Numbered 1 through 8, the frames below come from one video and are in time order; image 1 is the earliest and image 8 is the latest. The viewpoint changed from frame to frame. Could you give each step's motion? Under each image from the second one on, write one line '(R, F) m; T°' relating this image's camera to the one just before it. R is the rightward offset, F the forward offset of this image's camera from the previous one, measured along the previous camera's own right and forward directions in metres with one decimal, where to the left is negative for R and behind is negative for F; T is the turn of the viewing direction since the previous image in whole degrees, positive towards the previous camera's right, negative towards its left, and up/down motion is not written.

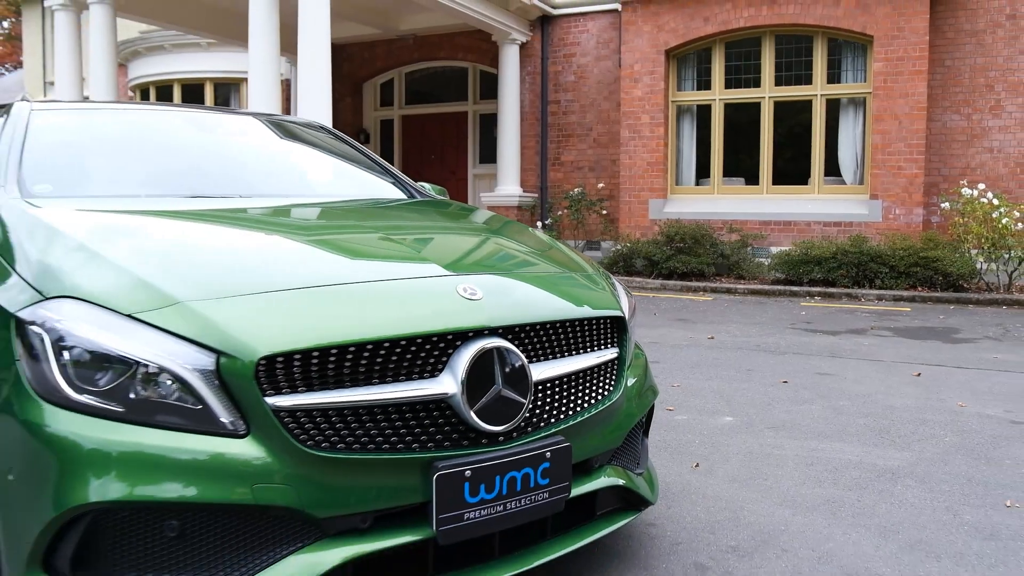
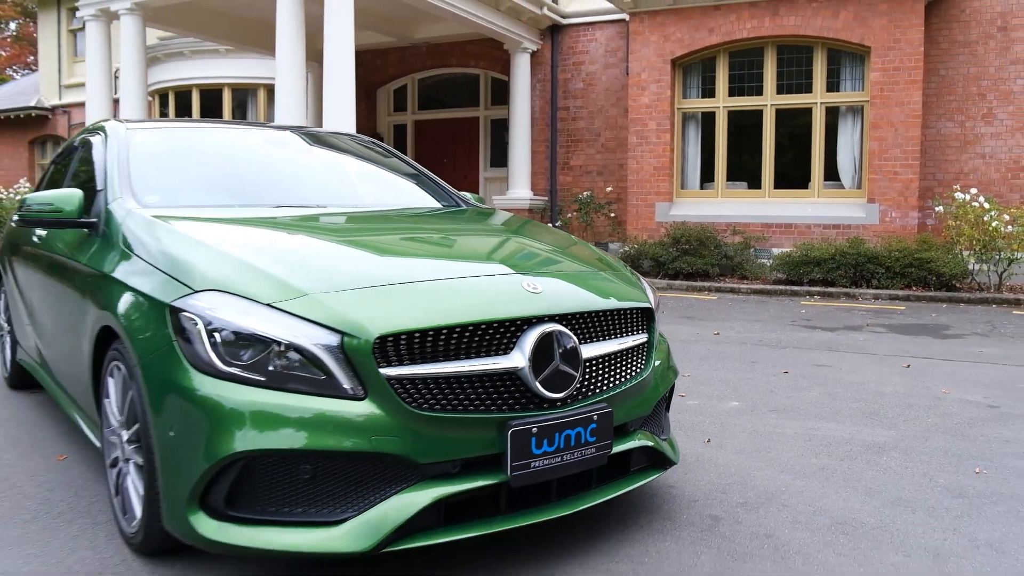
(-0.2, -0.5) m; 0°
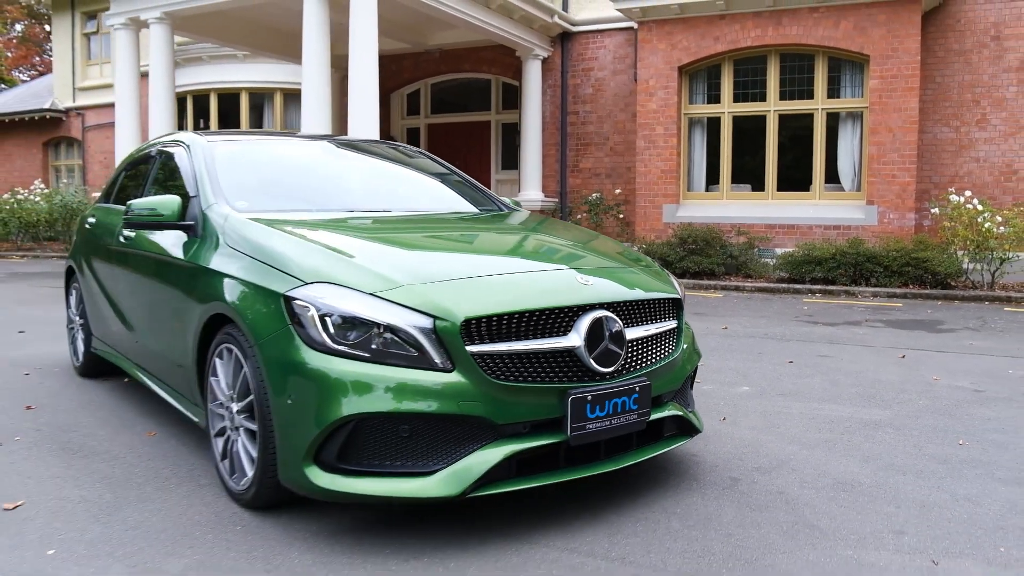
(-0.2, -0.5) m; 0°
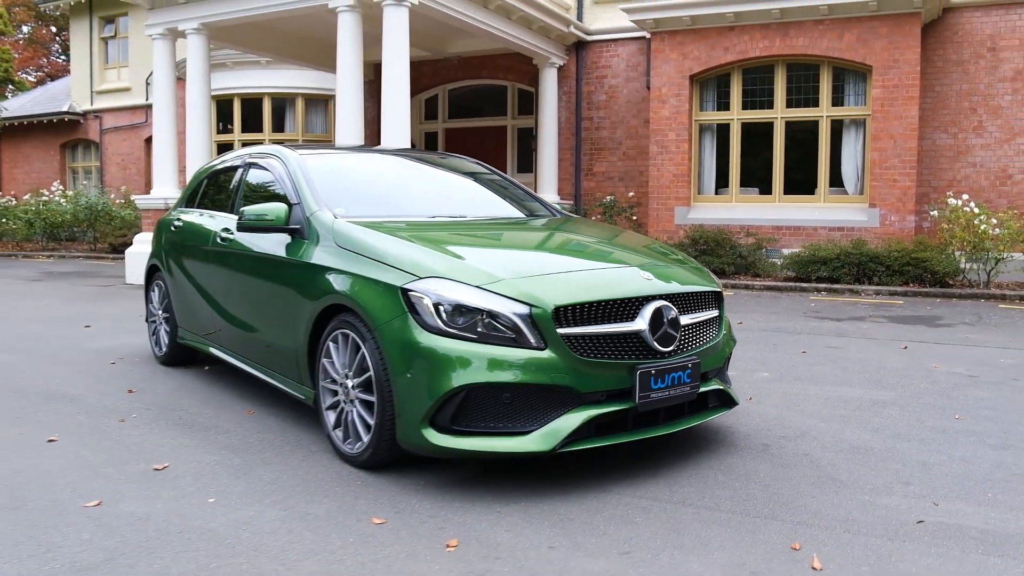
(-0.3, -0.7) m; 0°
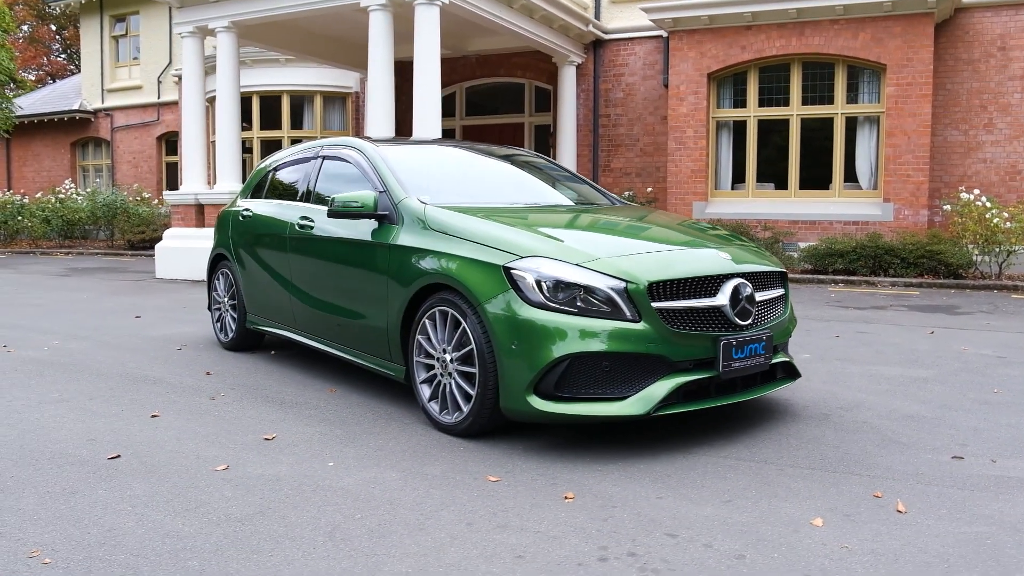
(-0.4, -0.3) m; 0°
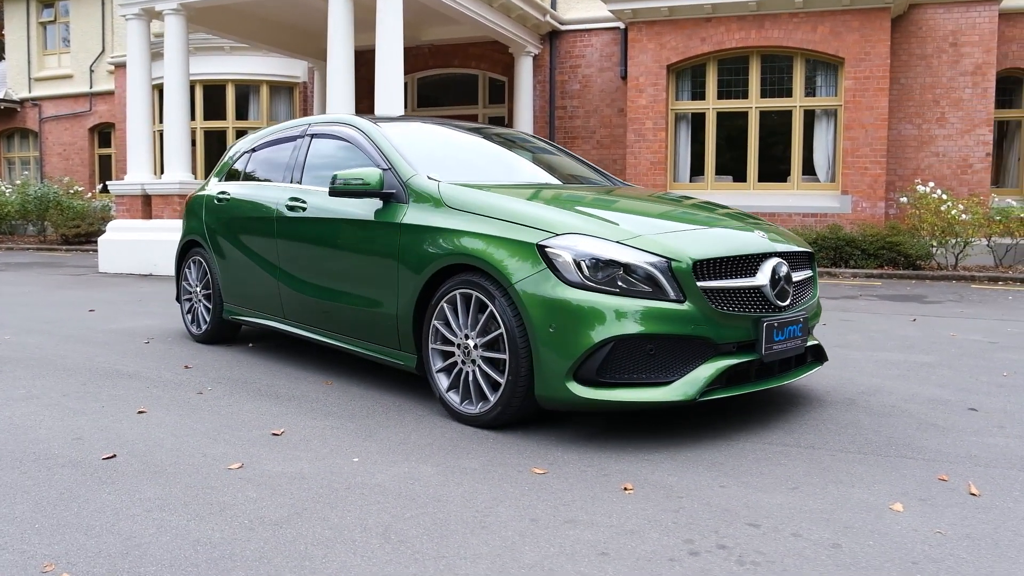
(-0.4, +0.3) m; +4°
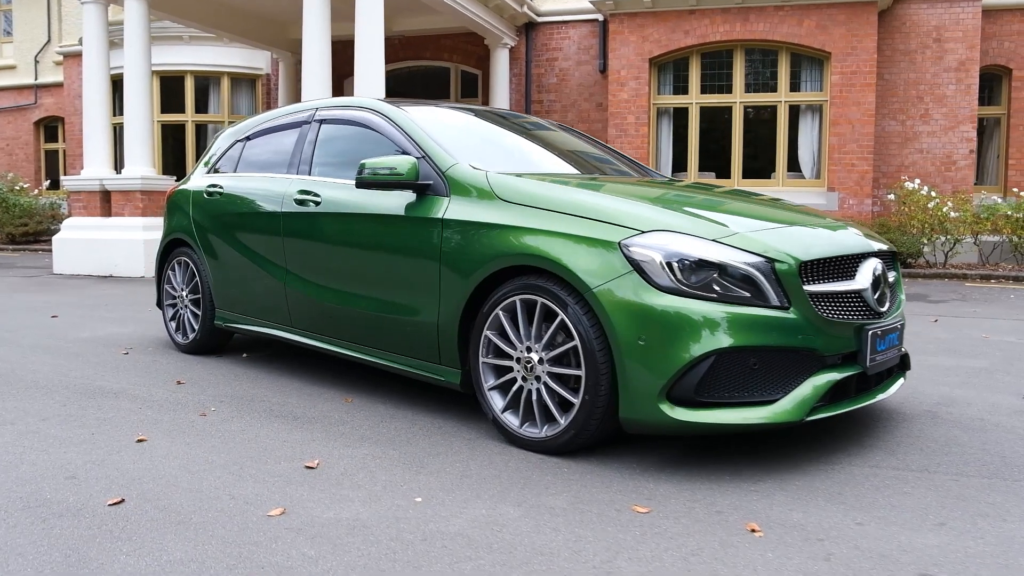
(-0.5, +0.5) m; +3°
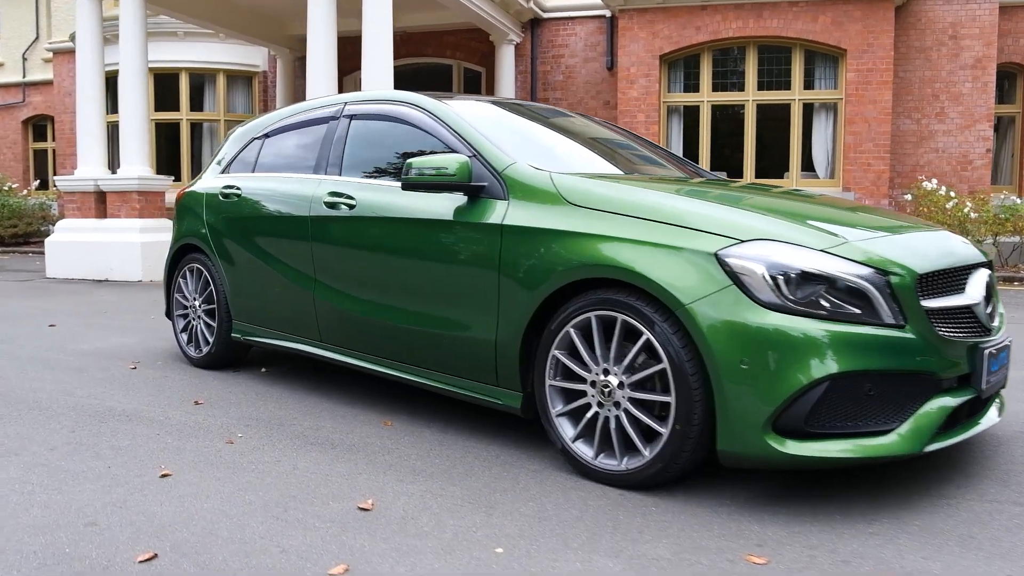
(-0.3, +0.4) m; +1°
